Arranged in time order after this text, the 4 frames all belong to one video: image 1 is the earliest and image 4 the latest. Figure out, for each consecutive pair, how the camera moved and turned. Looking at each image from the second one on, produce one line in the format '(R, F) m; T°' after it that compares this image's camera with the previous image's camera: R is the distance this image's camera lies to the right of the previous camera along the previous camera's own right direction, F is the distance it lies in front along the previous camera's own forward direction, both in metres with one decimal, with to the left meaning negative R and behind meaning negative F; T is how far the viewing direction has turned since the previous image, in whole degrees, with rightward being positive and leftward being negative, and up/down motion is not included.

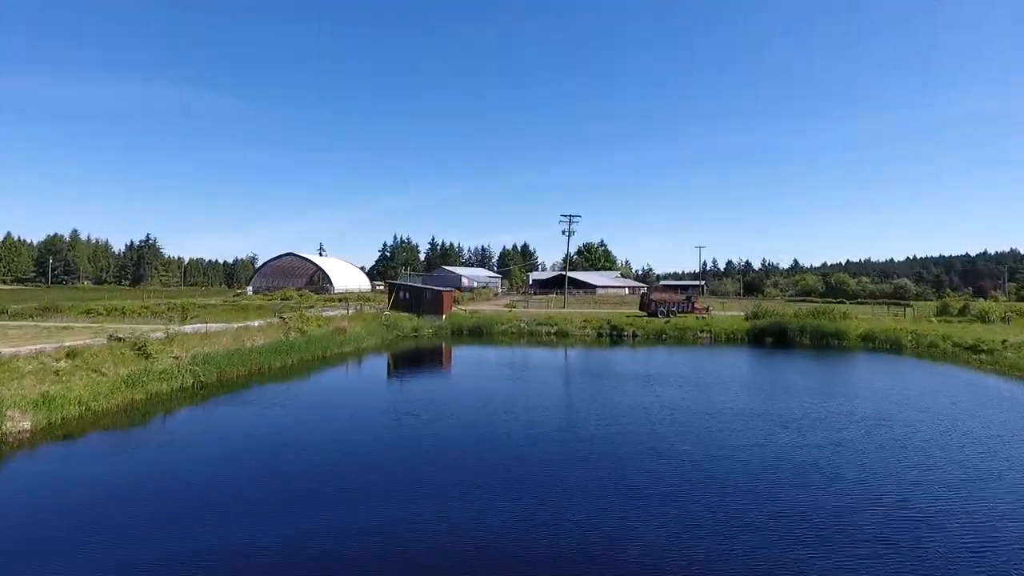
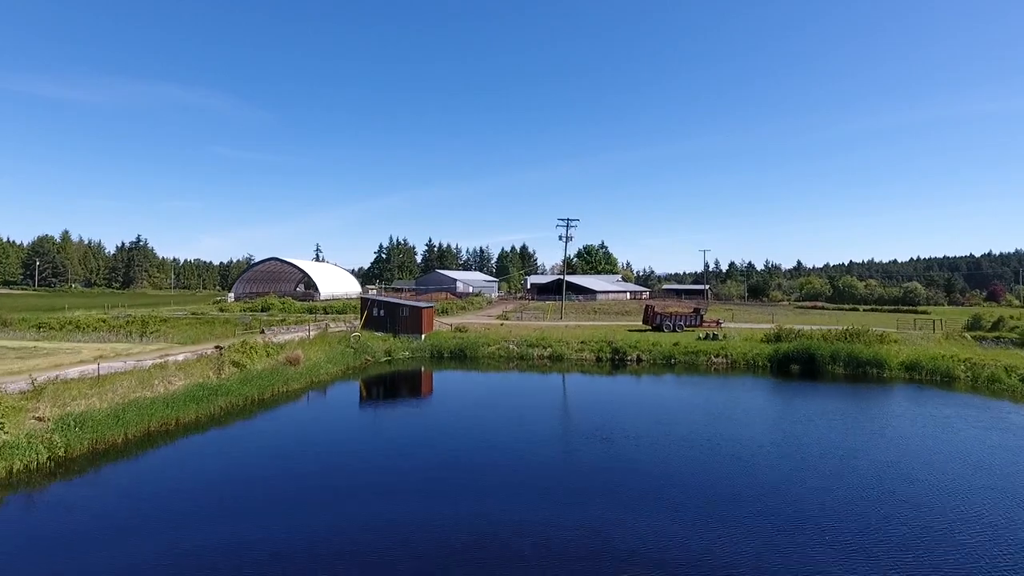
(+0.6, +3.9) m; 0°
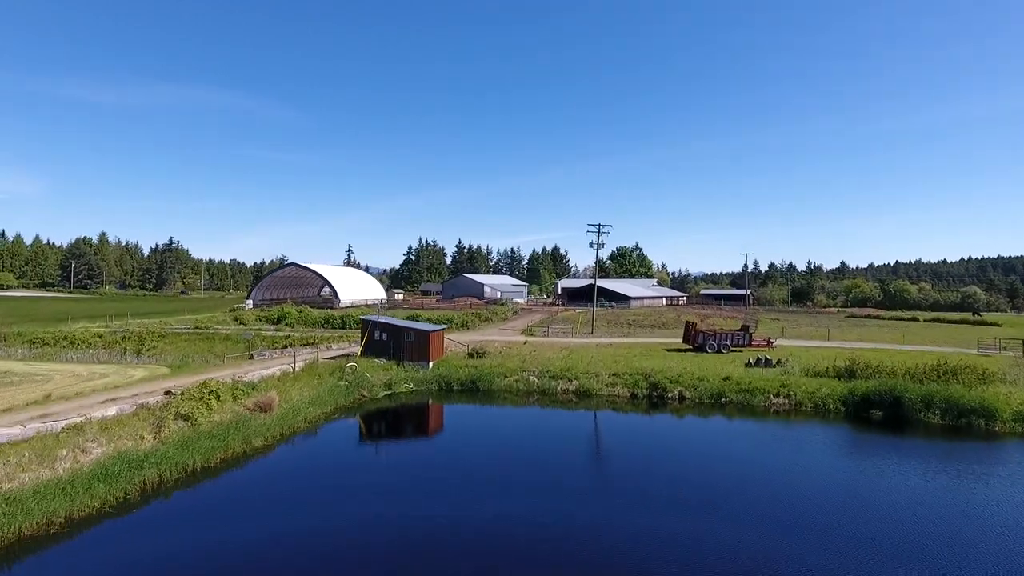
(+0.5, +4.0) m; -3°
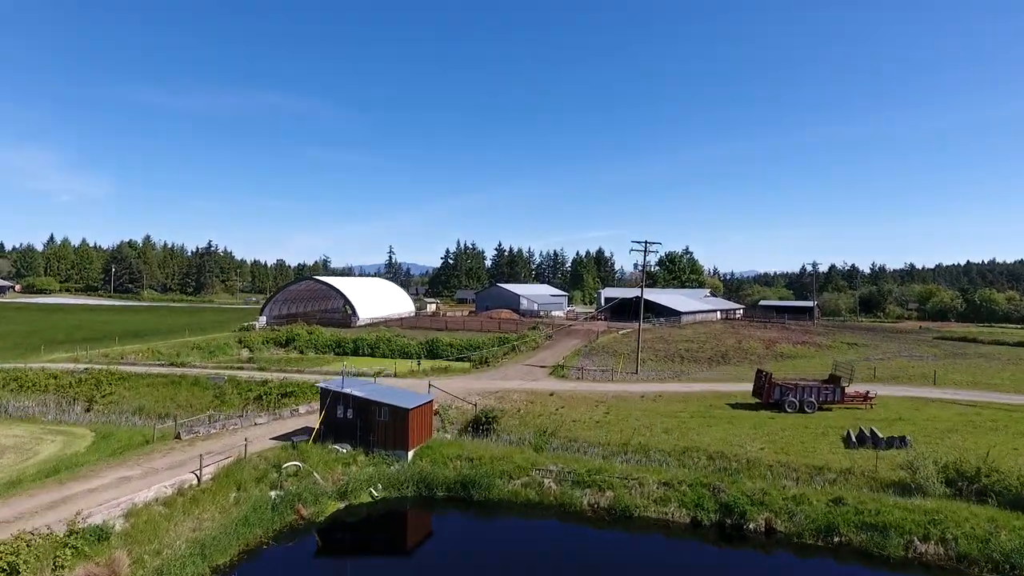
(+1.0, +7.4) m; -4°
